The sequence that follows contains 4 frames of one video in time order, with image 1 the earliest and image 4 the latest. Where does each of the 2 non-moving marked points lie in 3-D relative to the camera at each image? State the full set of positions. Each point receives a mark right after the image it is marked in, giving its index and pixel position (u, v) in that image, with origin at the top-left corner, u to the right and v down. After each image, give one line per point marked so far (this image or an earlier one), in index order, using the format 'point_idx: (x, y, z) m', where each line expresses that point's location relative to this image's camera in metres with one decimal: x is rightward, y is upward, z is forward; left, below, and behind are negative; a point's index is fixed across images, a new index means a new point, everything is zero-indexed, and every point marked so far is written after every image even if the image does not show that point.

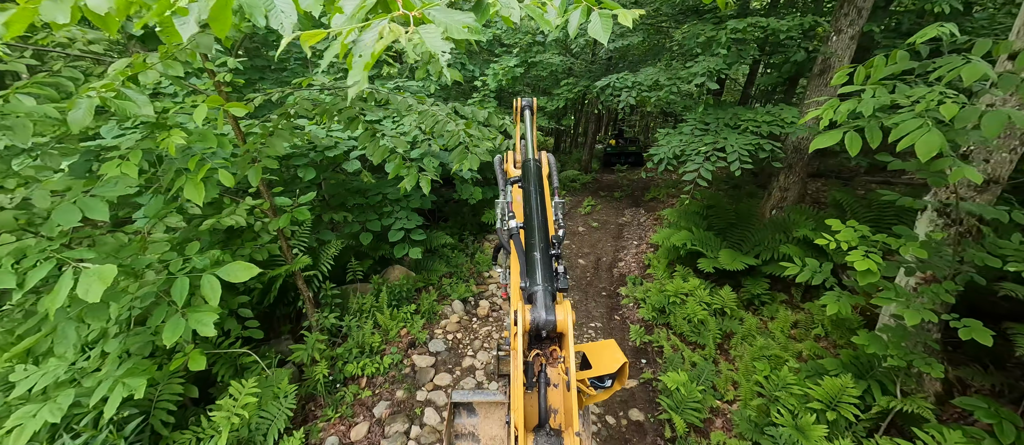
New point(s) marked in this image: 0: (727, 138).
0: (+2.6, +1.0, +4.7) m
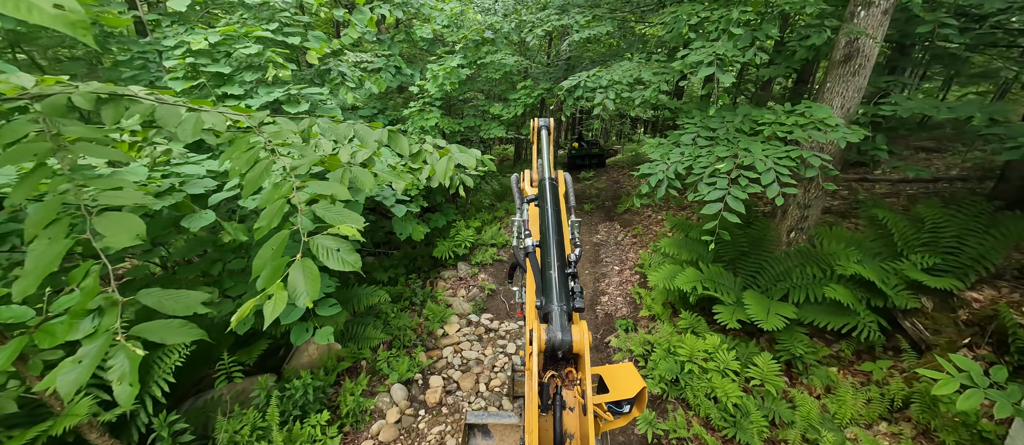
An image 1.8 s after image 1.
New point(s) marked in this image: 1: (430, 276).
0: (+2.1, +0.7, +3.4) m
1: (-1.6, -1.1, +7.5) m
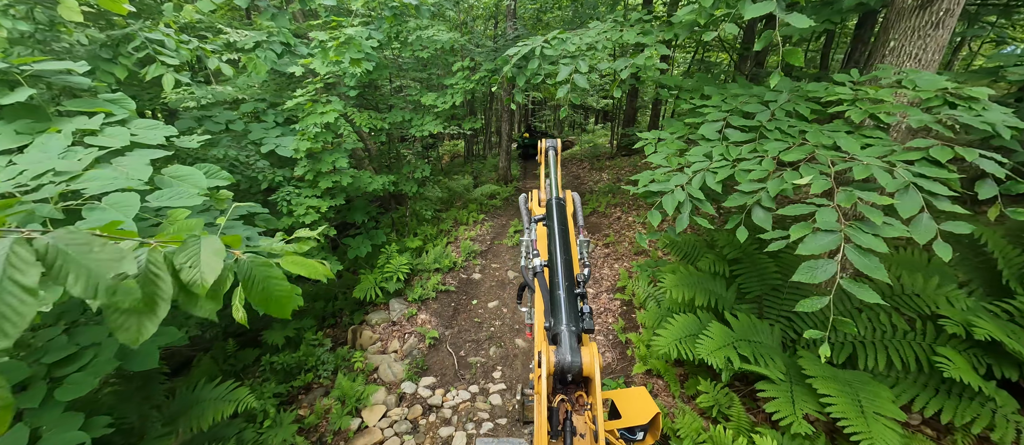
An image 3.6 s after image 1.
0: (+1.7, +0.4, +2.0) m
1: (-2.4, -1.5, +5.7) m
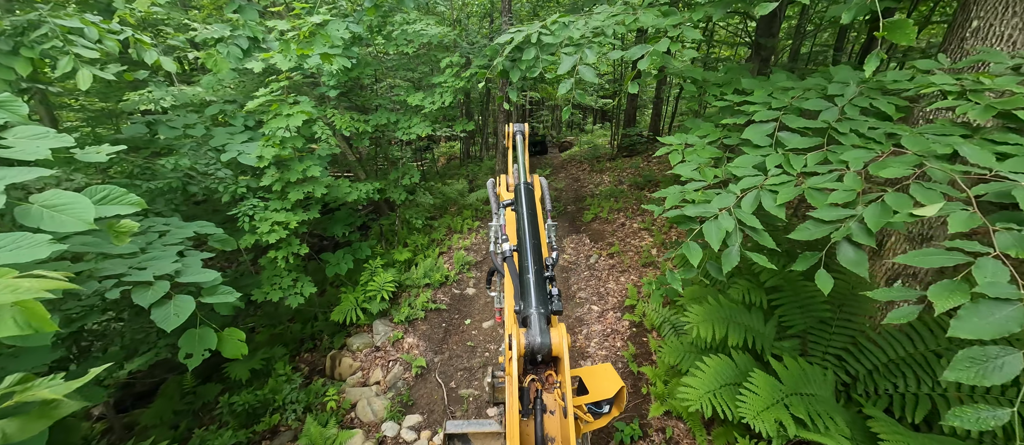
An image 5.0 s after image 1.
0: (+1.6, +0.3, +1.4) m
1: (-2.4, -1.7, +5.1) m
